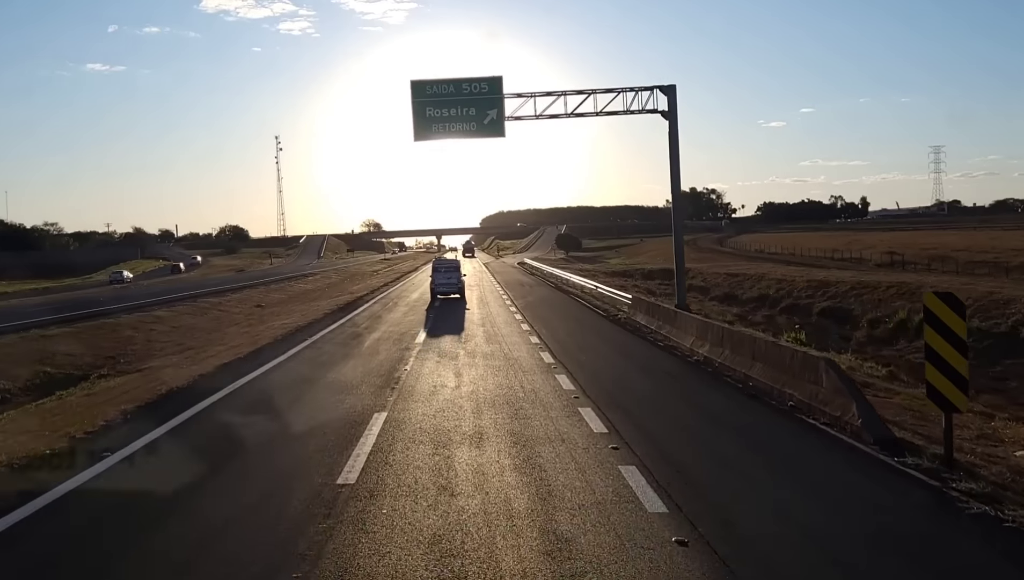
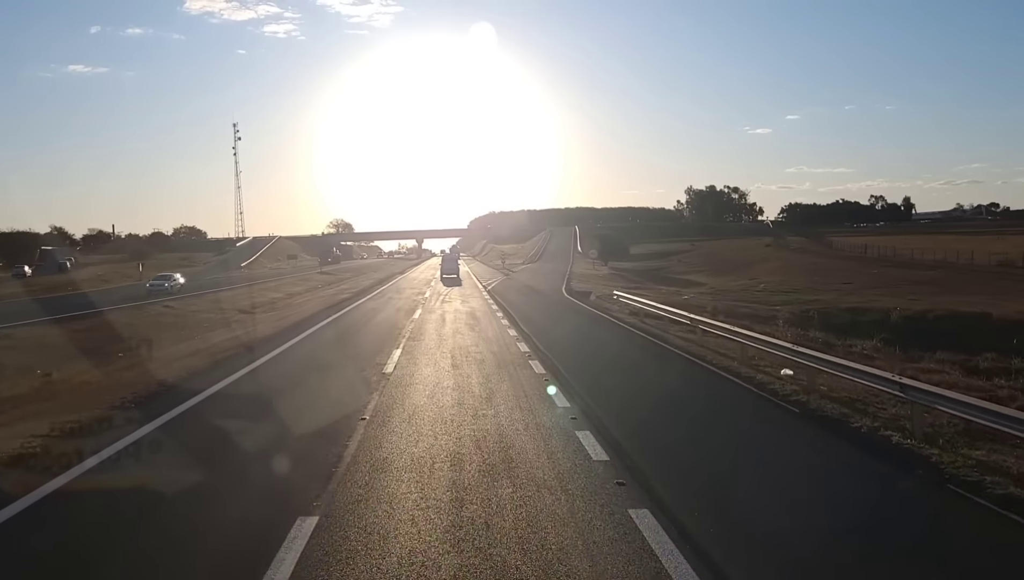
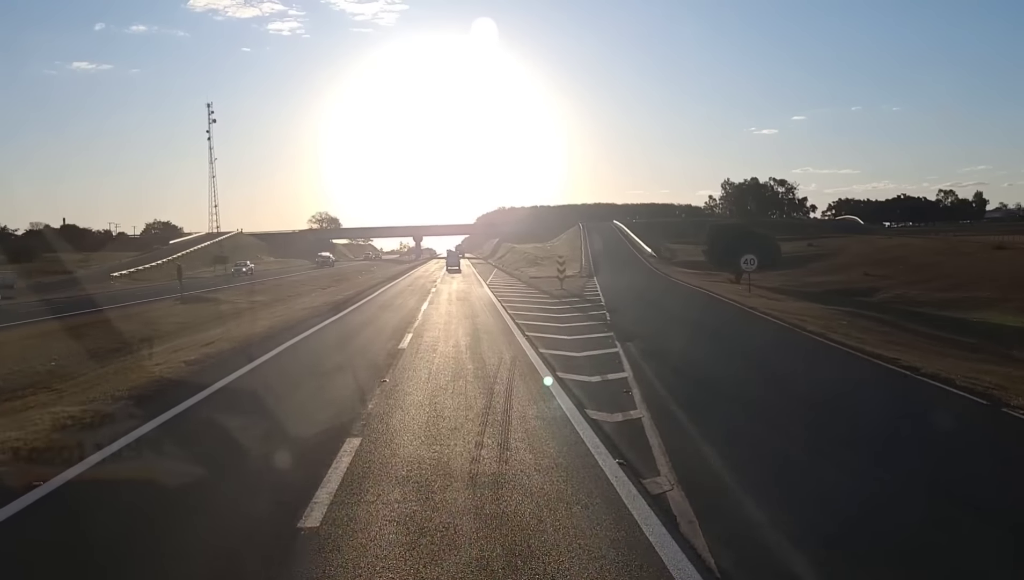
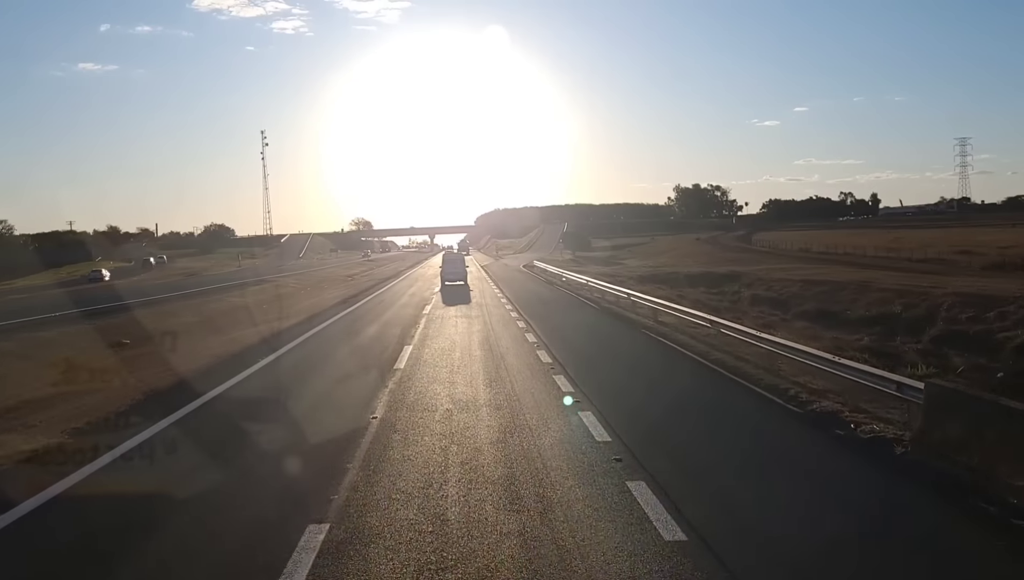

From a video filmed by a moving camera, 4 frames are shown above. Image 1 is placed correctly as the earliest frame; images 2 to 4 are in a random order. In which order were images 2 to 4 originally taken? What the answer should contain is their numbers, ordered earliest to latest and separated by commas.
4, 2, 3
